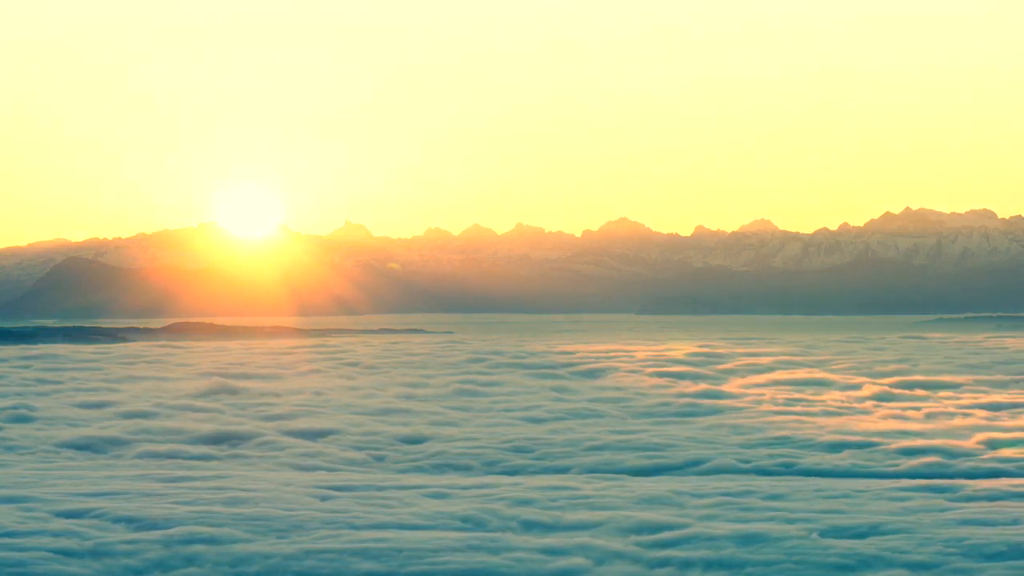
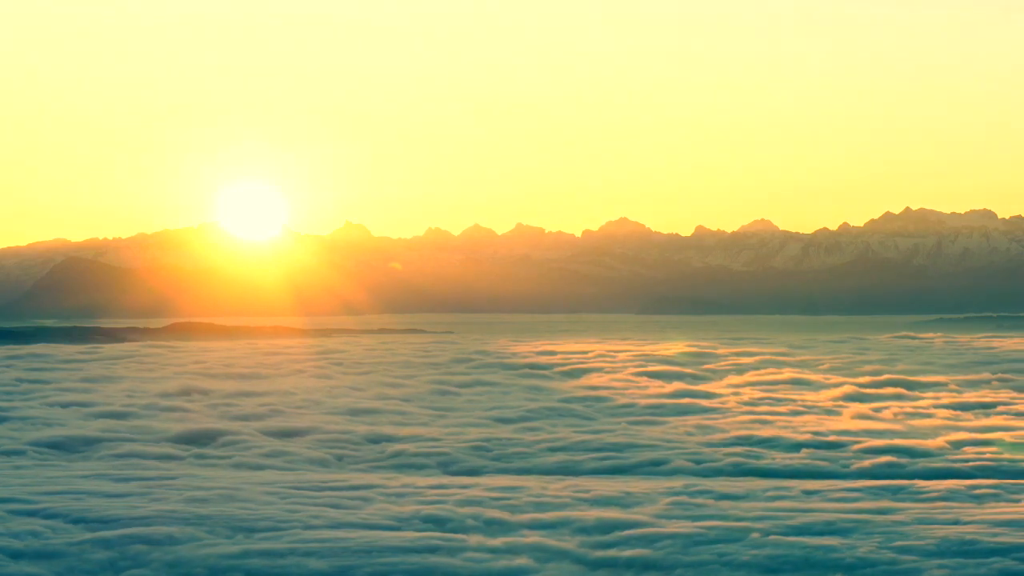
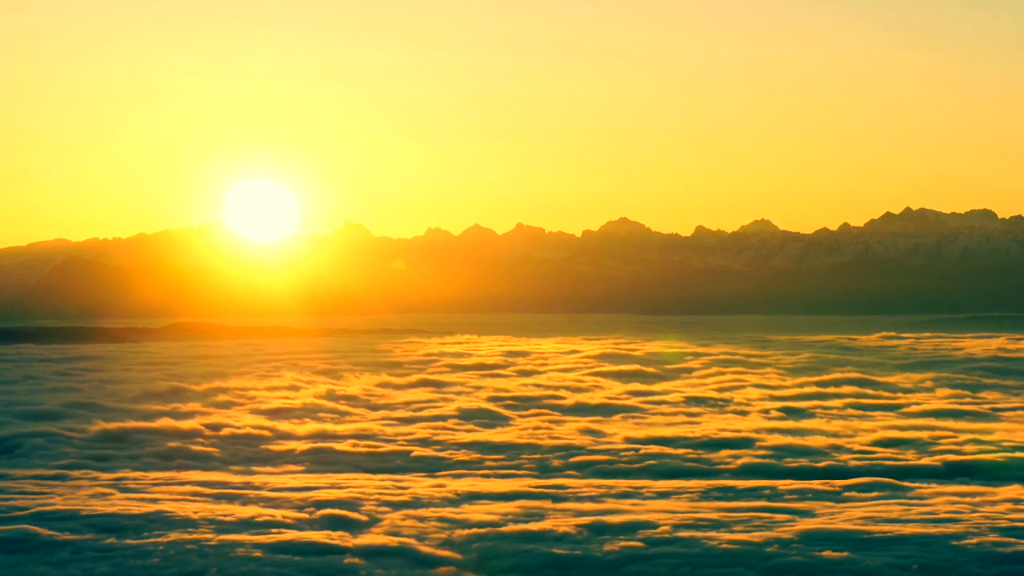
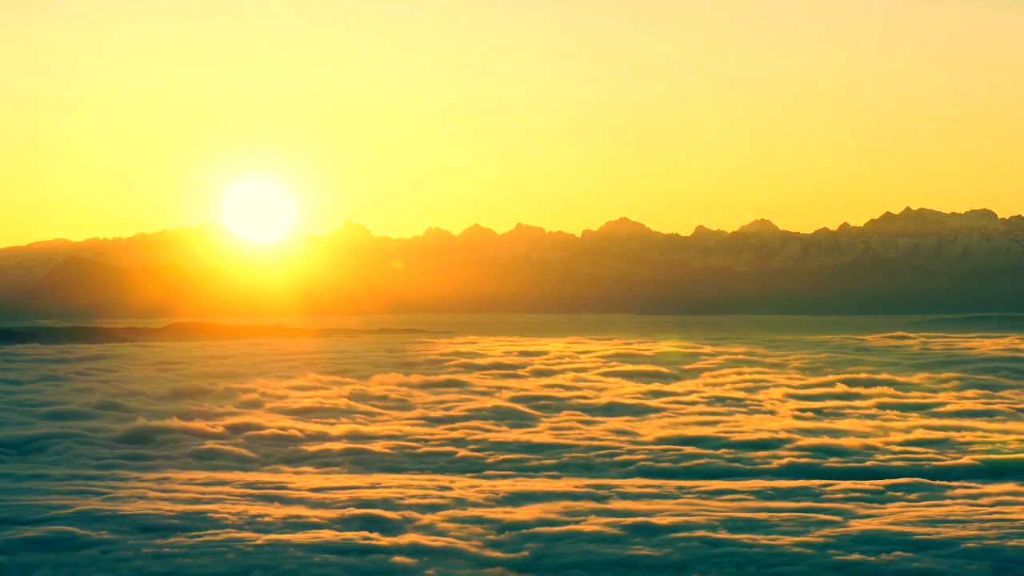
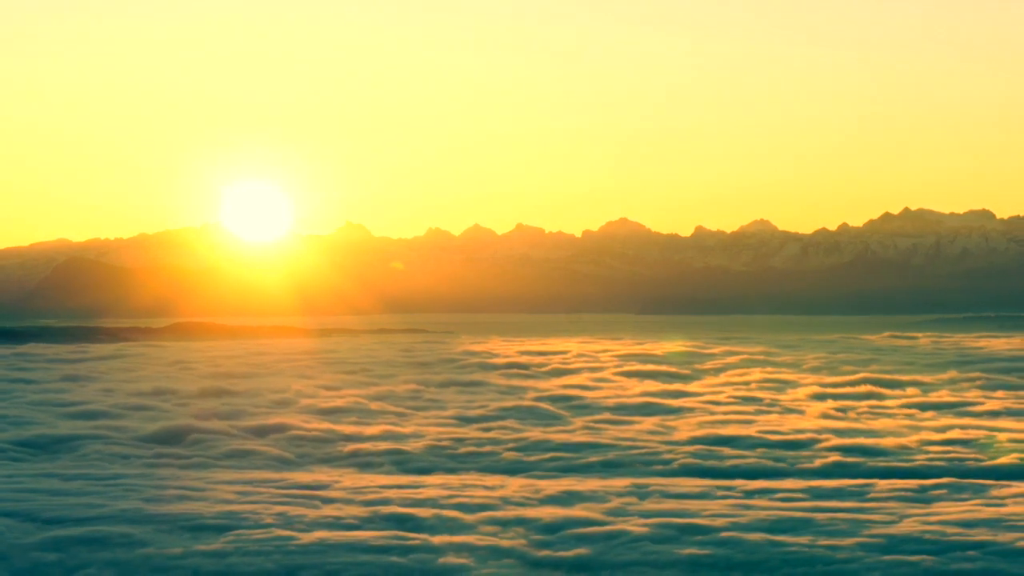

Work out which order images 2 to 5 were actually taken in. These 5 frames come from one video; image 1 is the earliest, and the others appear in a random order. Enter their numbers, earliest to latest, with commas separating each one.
2, 5, 4, 3
